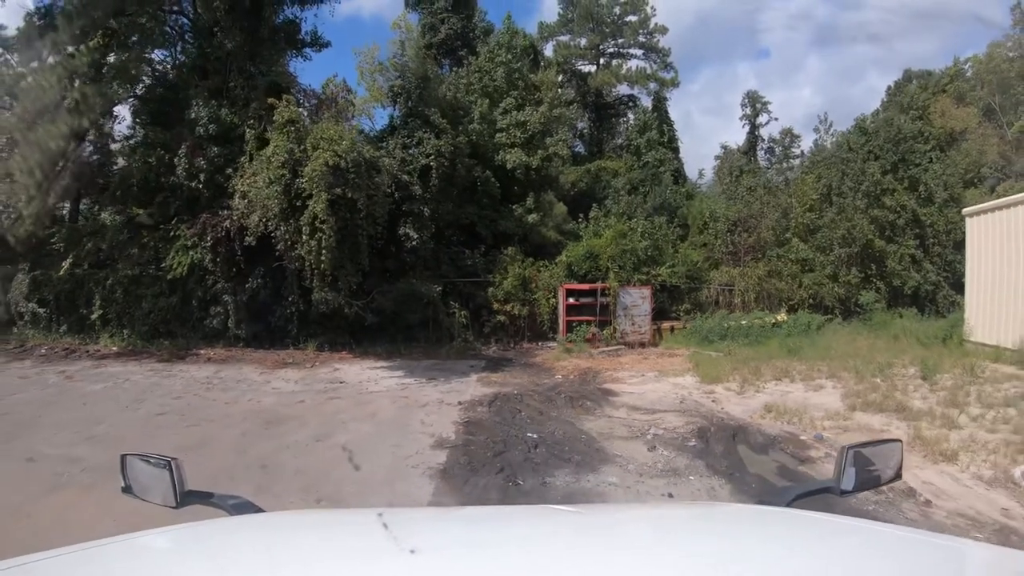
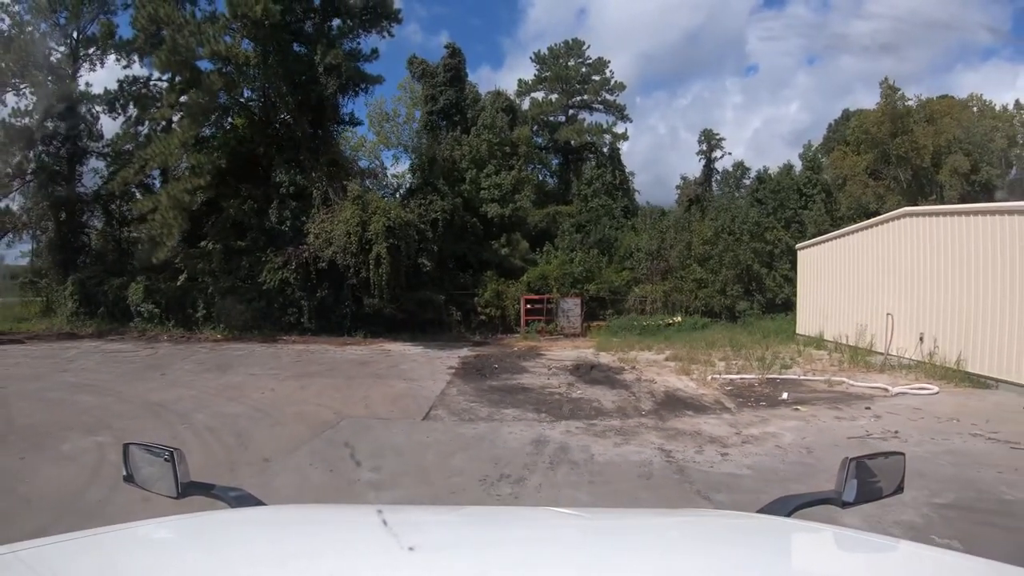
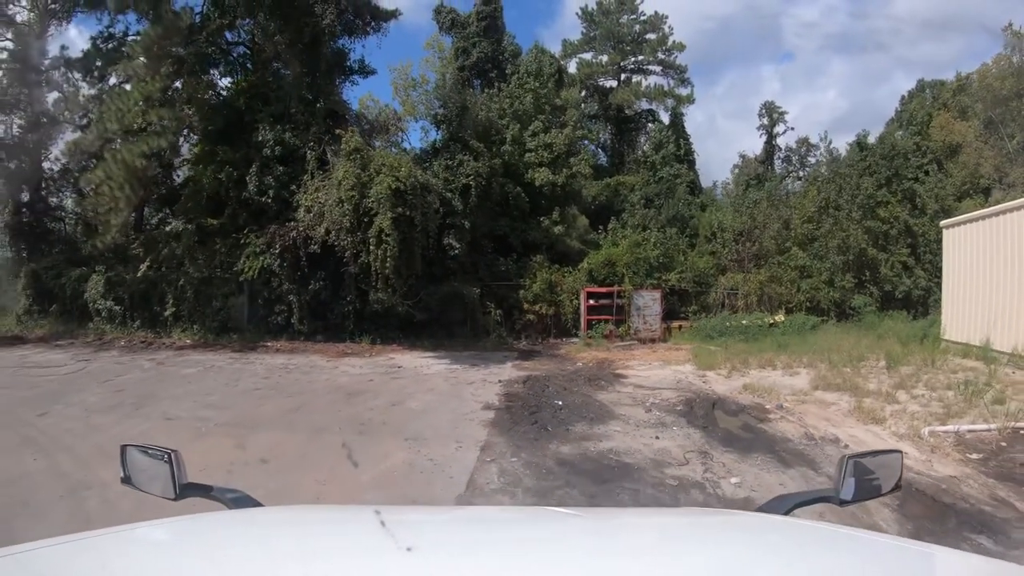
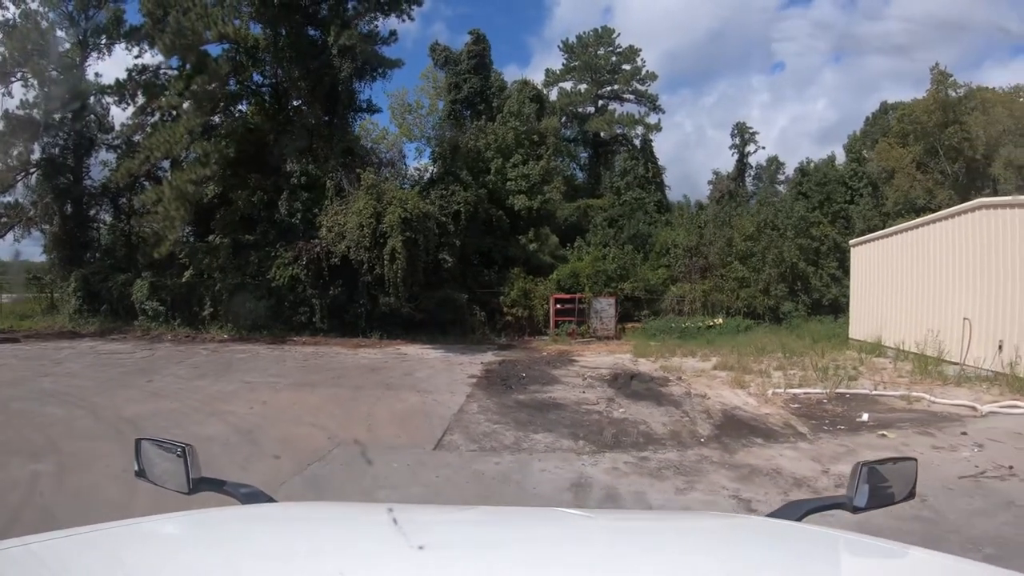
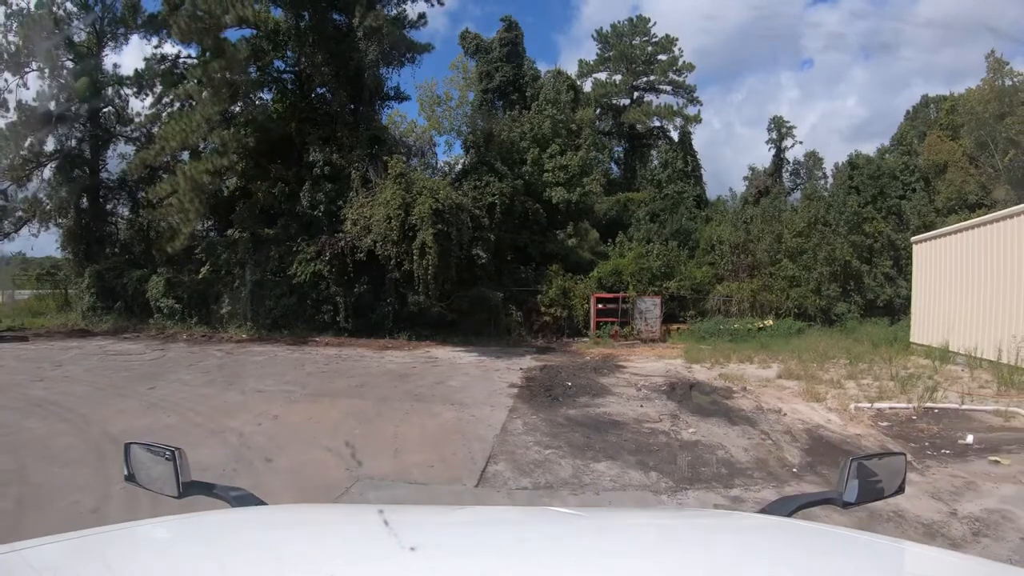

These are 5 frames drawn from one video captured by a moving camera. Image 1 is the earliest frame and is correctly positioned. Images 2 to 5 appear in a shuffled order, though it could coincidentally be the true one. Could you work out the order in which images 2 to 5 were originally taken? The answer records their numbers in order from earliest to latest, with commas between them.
3, 5, 4, 2
